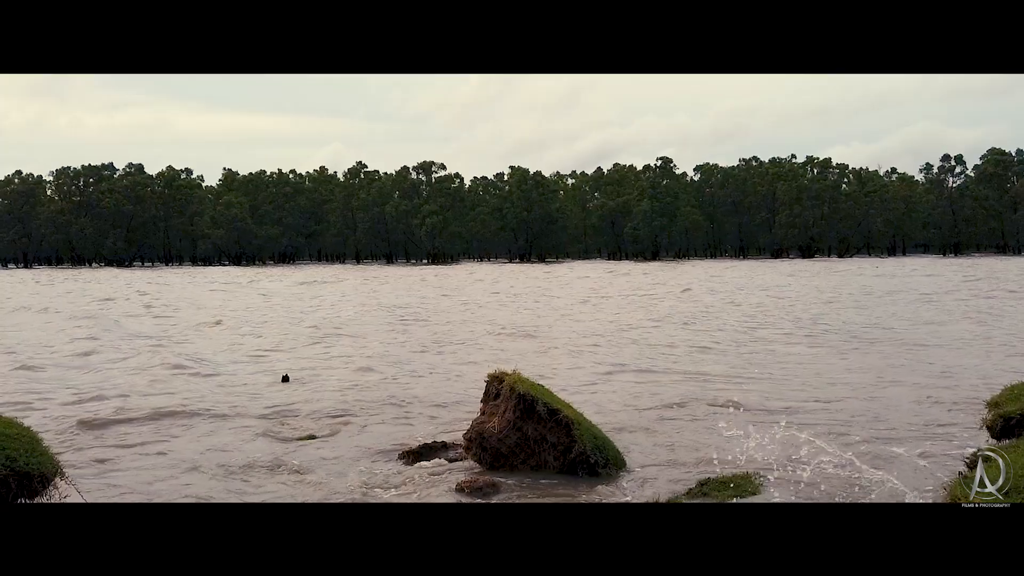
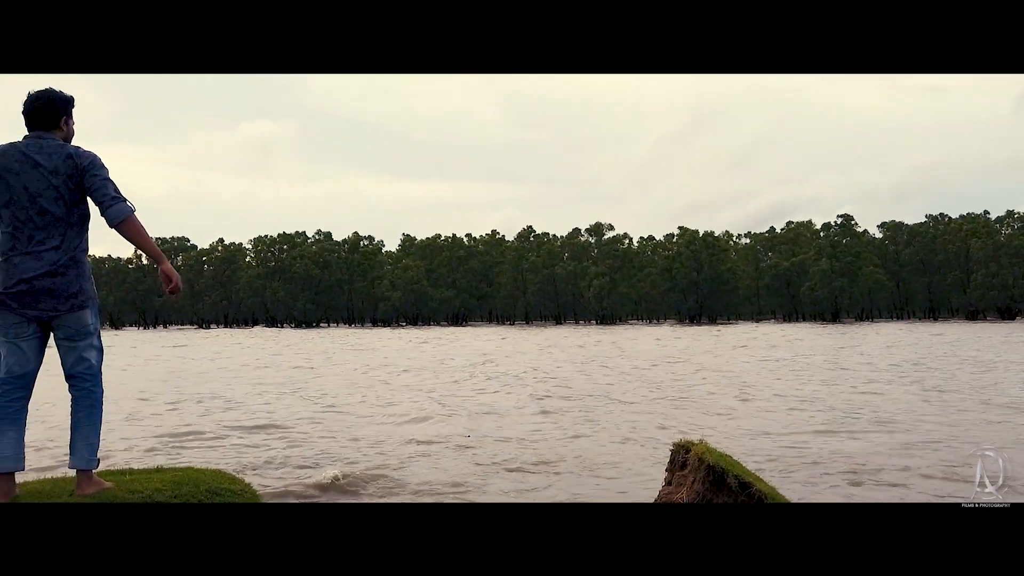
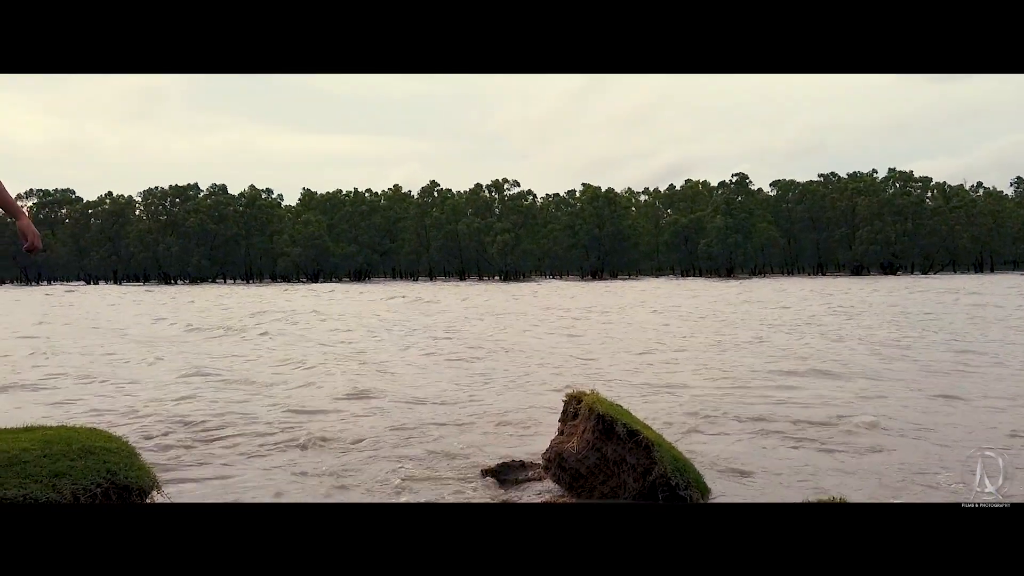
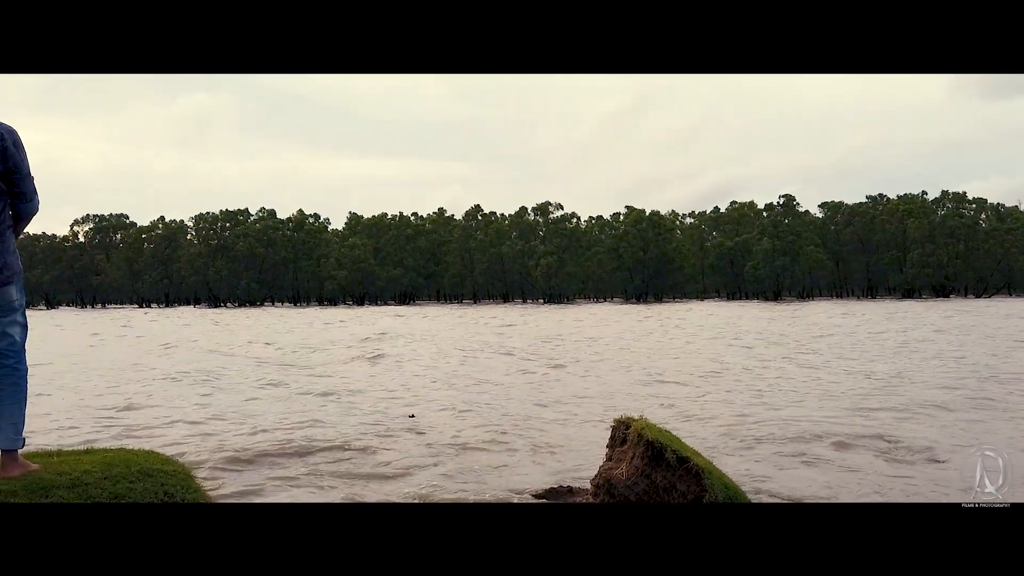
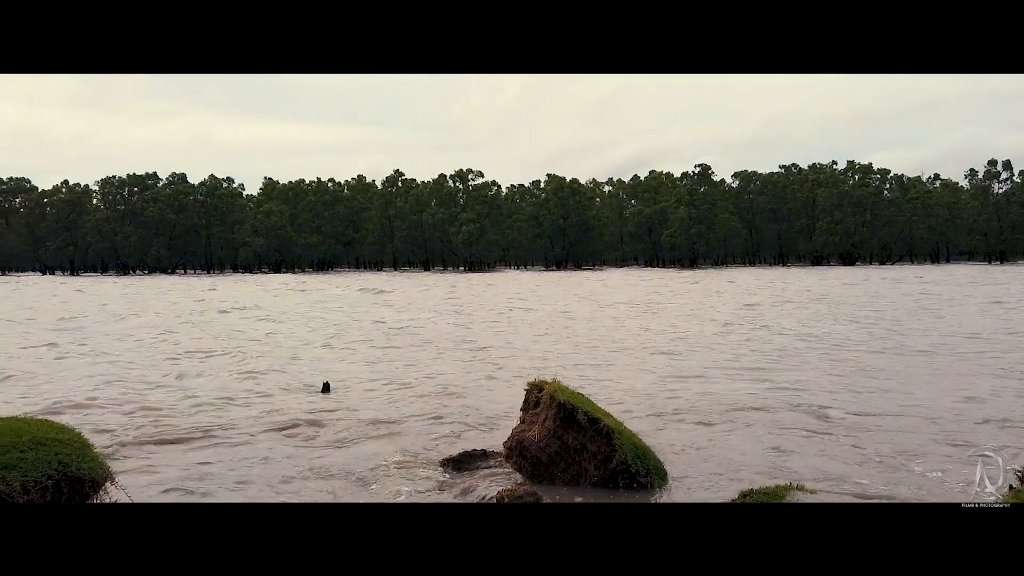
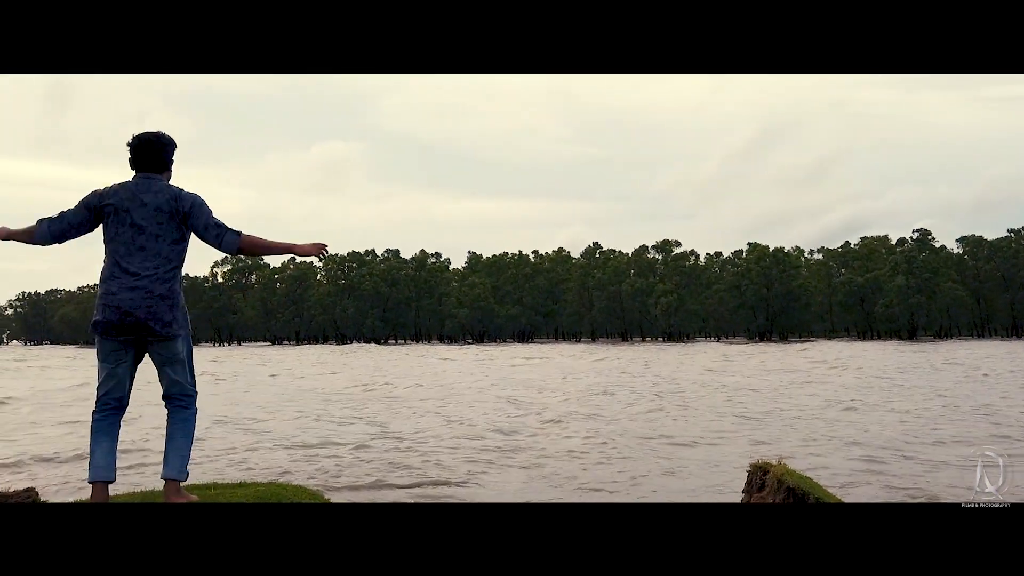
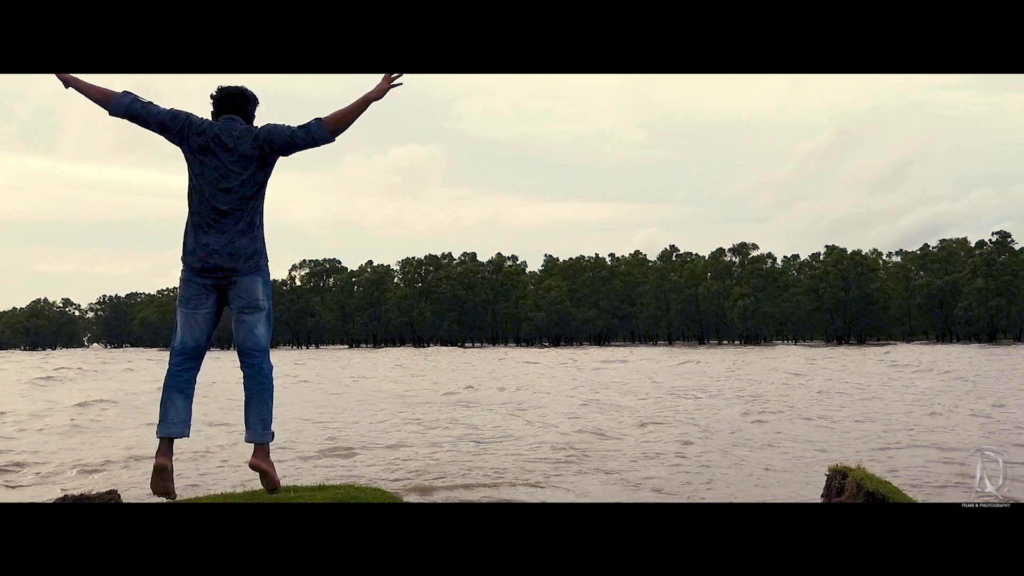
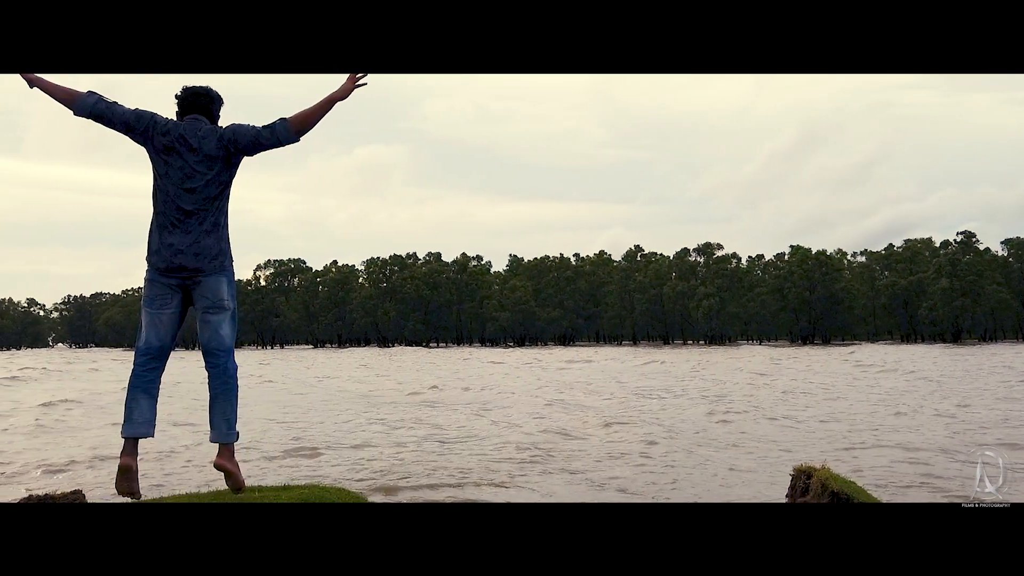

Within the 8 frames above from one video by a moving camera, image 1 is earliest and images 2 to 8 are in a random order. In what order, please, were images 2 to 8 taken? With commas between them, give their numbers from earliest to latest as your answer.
5, 3, 4, 2, 6, 8, 7
